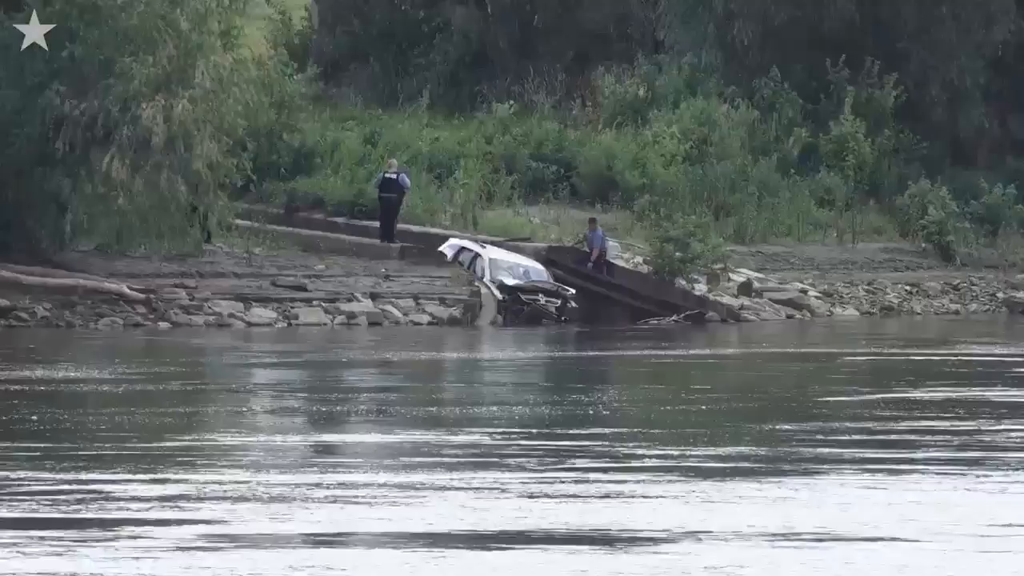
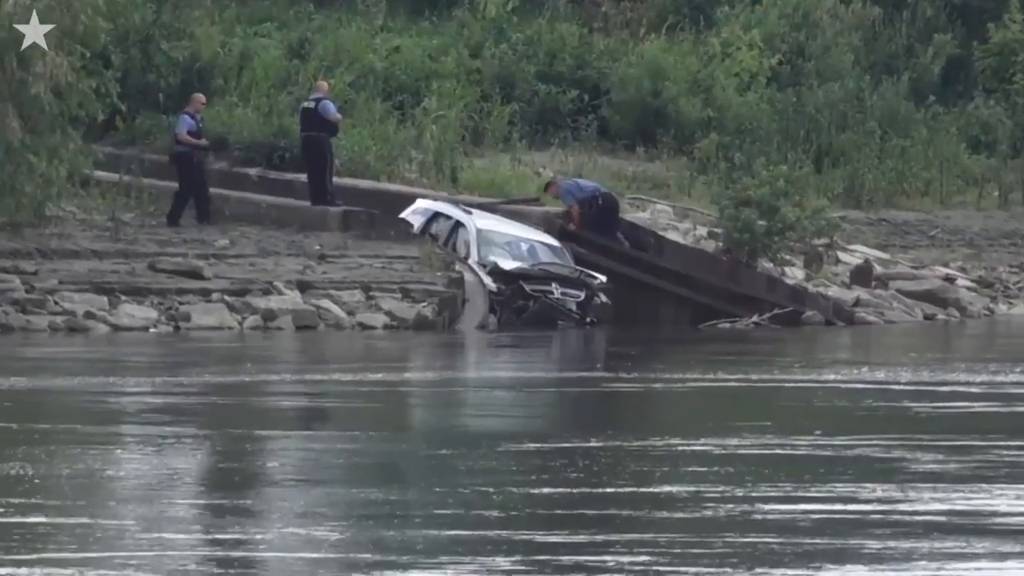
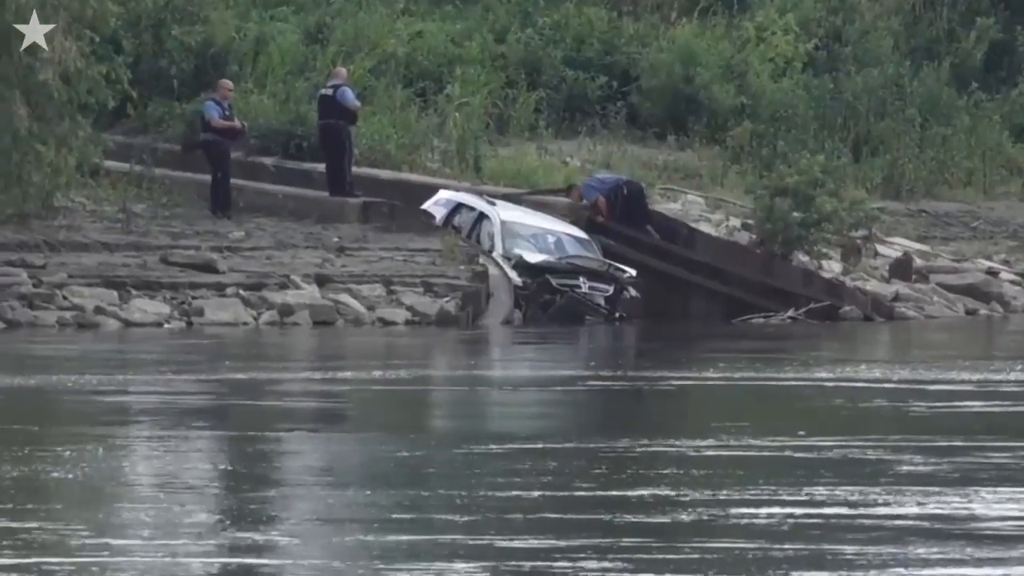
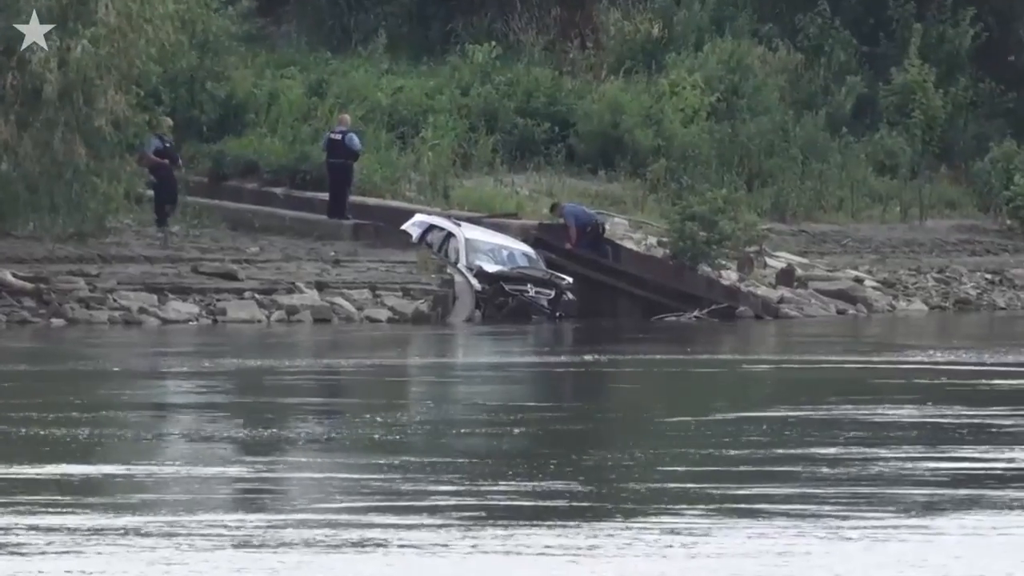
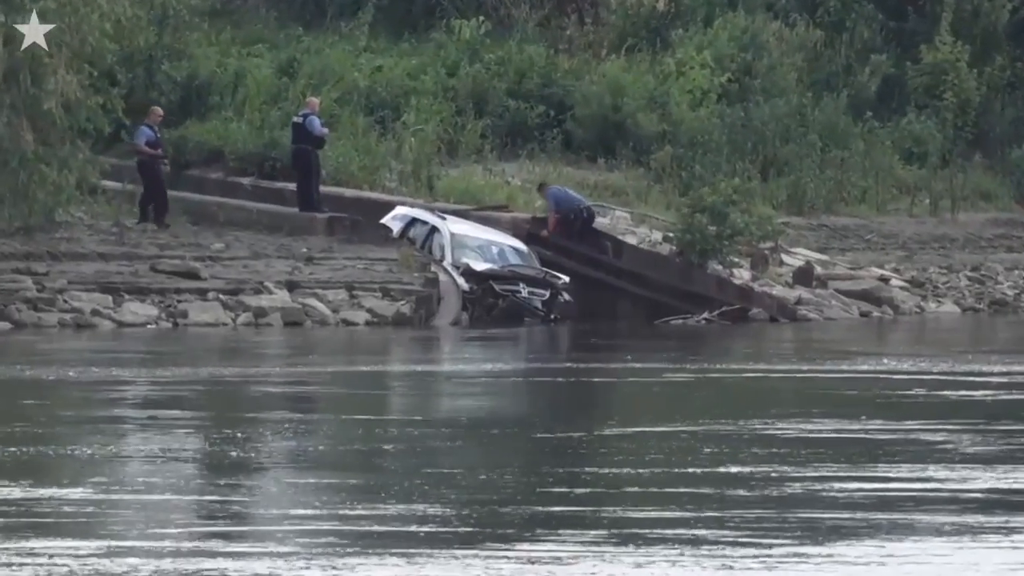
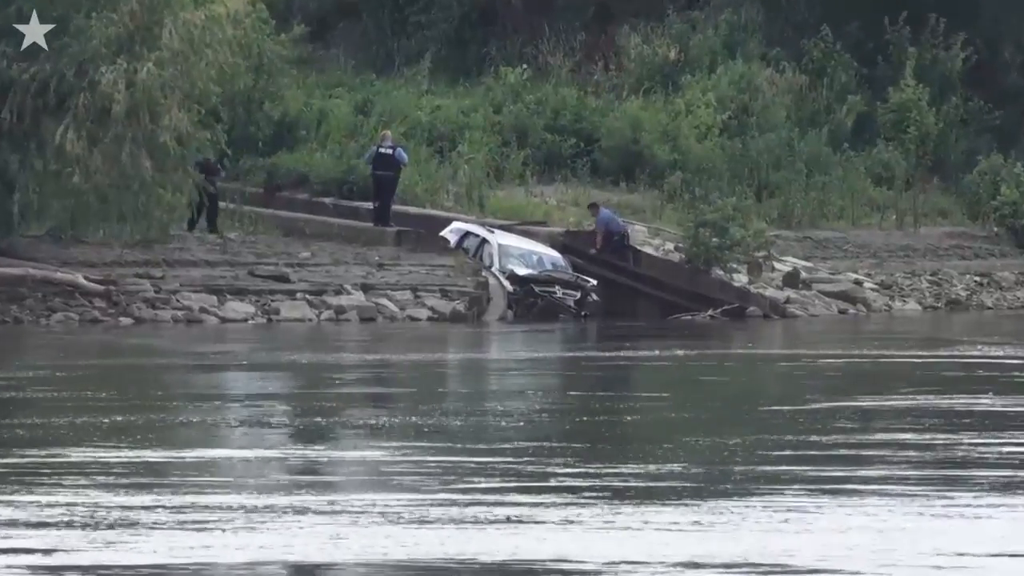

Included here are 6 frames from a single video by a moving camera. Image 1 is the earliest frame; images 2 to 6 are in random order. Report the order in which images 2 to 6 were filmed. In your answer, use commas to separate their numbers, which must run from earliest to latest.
6, 4, 5, 2, 3
